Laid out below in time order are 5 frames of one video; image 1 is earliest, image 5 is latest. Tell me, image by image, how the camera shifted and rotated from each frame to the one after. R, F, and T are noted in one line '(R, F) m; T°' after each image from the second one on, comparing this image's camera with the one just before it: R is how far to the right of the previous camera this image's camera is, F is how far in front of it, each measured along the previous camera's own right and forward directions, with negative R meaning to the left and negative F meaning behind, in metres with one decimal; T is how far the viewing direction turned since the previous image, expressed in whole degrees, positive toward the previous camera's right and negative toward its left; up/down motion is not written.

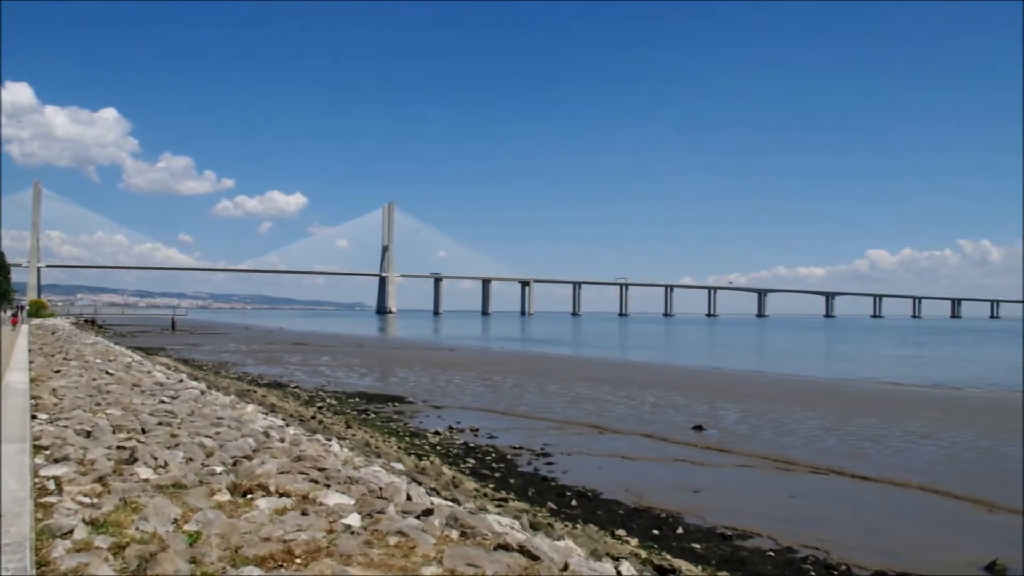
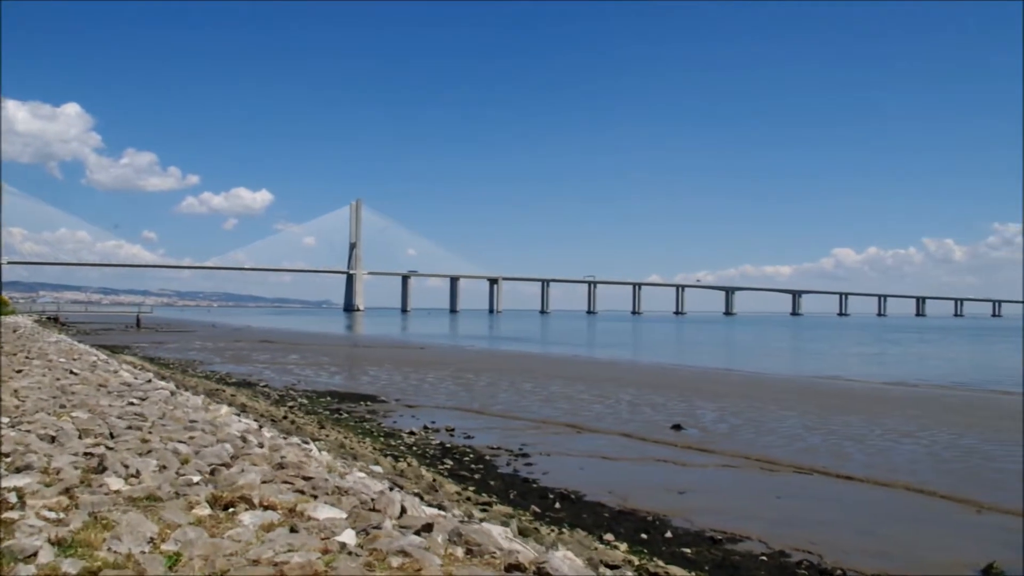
(-0.1, +0.2) m; +2°
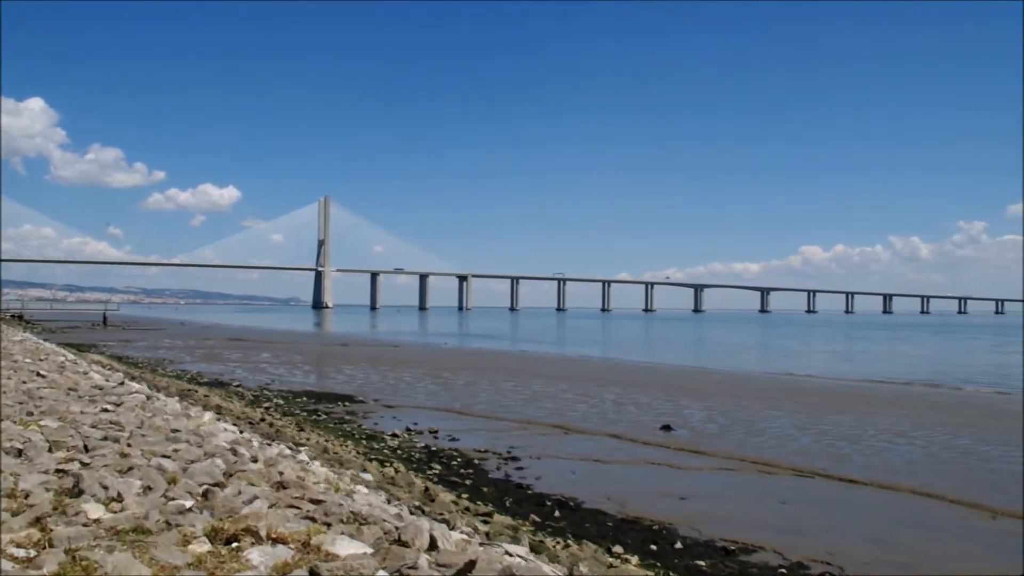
(-0.2, +0.4) m; +2°
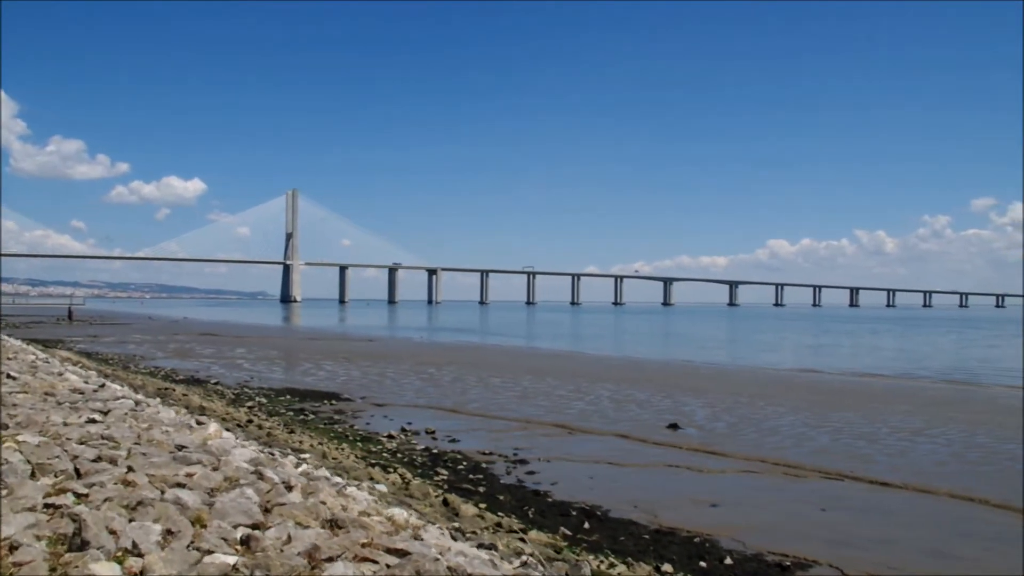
(-0.5, +0.7) m; +2°
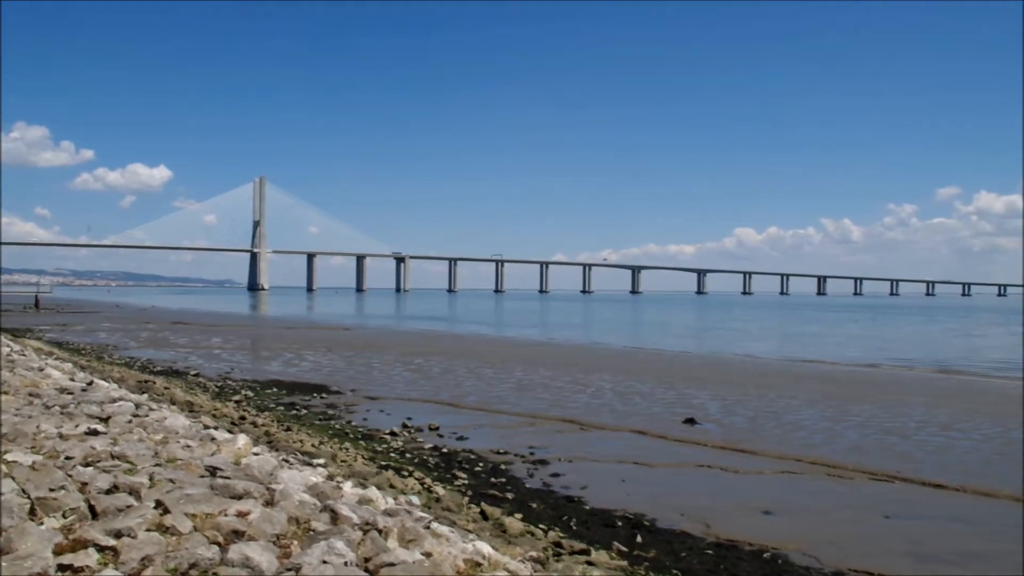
(-0.6, +0.8) m; +2°
